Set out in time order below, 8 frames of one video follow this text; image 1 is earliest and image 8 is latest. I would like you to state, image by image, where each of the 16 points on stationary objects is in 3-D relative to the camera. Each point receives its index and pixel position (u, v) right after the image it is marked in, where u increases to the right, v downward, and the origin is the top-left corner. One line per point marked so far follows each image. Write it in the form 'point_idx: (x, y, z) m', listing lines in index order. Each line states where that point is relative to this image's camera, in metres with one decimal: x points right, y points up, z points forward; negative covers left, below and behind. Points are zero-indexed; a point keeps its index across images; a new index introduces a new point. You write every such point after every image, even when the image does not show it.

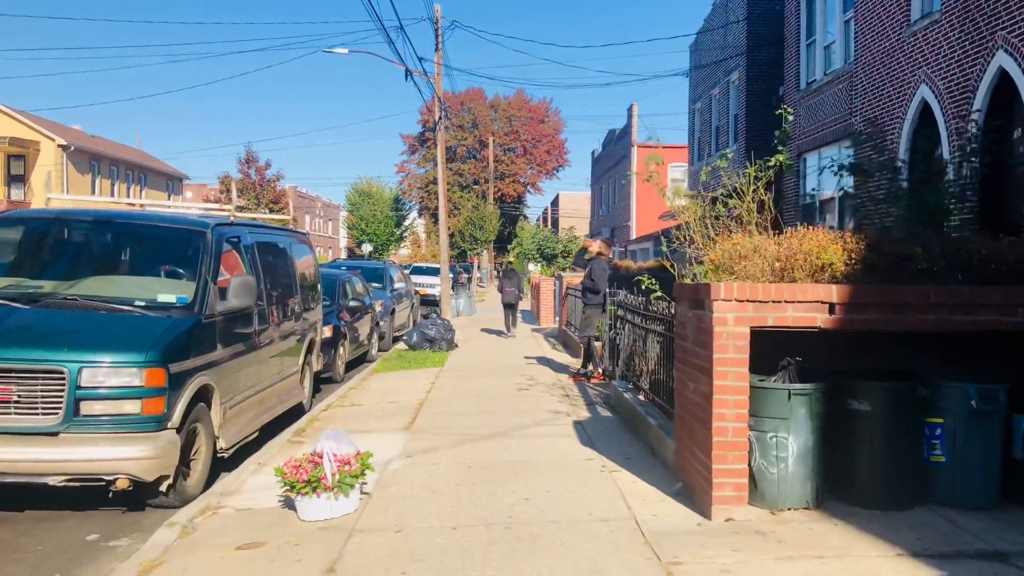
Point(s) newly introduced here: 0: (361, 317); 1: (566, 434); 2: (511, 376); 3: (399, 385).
0: (-2.7, -0.5, +14.5) m
1: (+0.5, -1.4, +7.7) m
2: (0.0, -1.2, +11.6) m
3: (-1.6, -1.3, +11.3) m
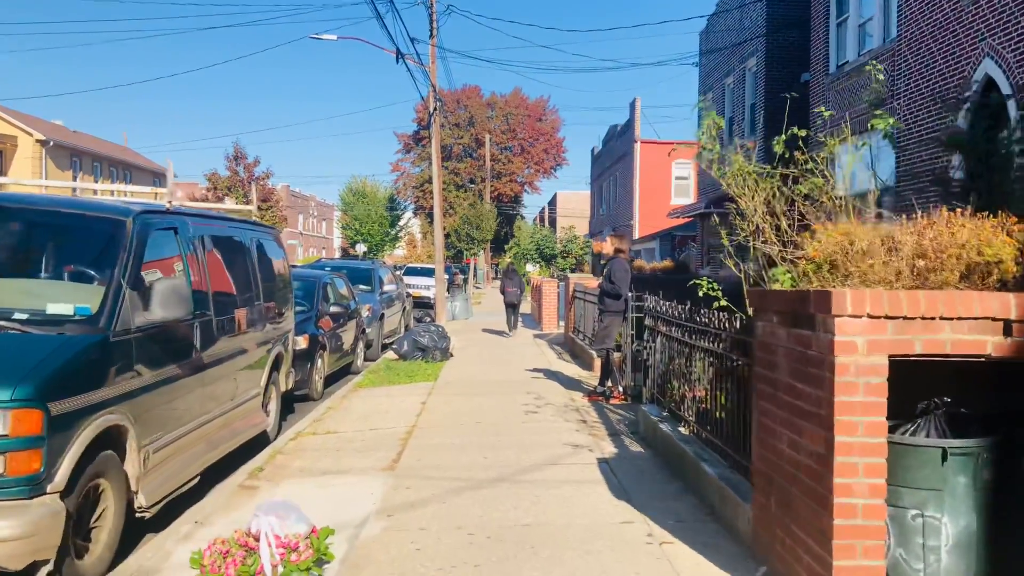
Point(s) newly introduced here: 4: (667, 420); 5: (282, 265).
0: (-2.6, -0.6, +12.9) m
1: (+0.6, -1.4, +6.1) m
2: (0.0, -1.3, +9.9) m
3: (-1.5, -1.4, +9.7) m
4: (+1.3, -1.1, +6.9) m
5: (-2.6, +0.3, +9.2) m
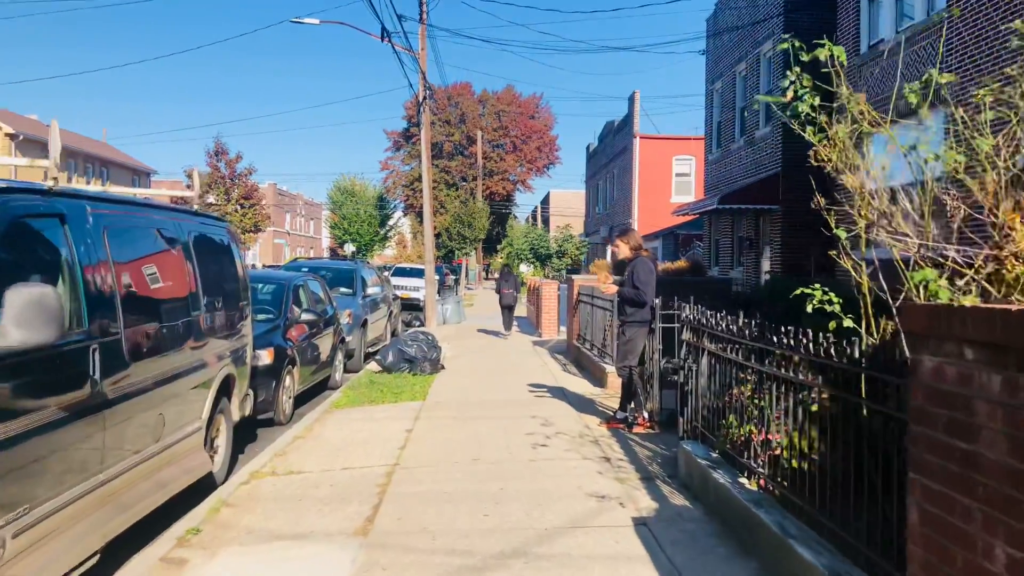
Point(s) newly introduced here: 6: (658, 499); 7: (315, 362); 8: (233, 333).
0: (-2.6, -0.6, +11.3) m
1: (+0.6, -1.5, +4.6) m
2: (+0.1, -1.3, +8.4) m
3: (-1.5, -1.4, +8.1) m
4: (+1.4, -1.1, +5.3) m
5: (-2.6, +0.2, +7.6) m
6: (+1.0, -1.4, +5.5) m
7: (-2.6, -1.0, +11.0) m
8: (-2.5, -0.4, +7.4) m
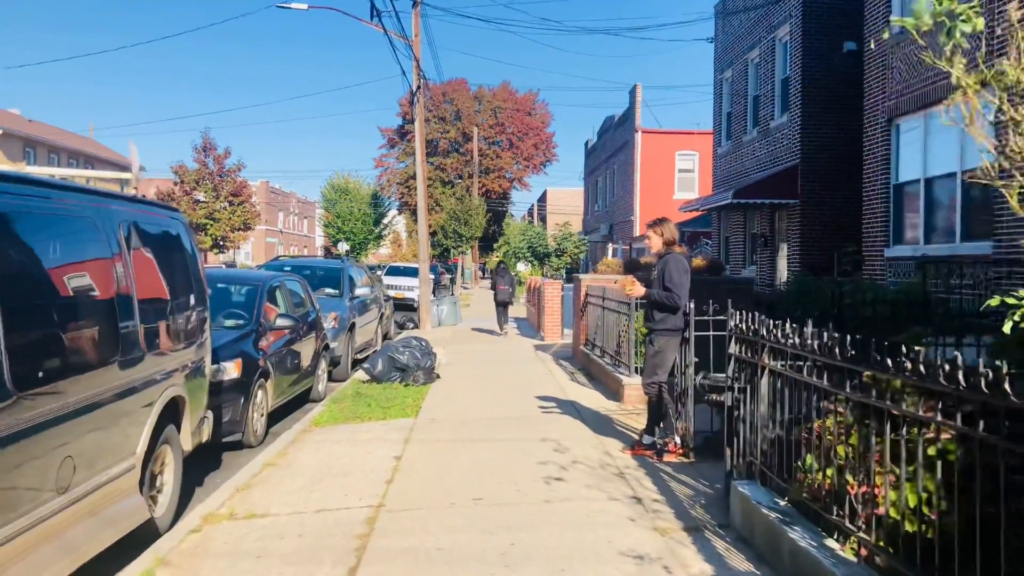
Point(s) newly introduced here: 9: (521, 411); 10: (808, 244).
0: (-2.6, -0.6, +10.1) m
1: (+0.7, -1.5, +3.4) m
2: (+0.1, -1.3, +7.2) m
3: (-1.4, -1.5, +6.9) m
4: (+1.4, -1.2, +4.1) m
5: (-2.5, +0.2, +6.4) m
6: (+1.0, -1.4, +4.4) m
7: (-2.6, -1.0, +9.8) m
8: (-2.4, -0.4, +6.1) m
9: (+0.1, -1.3, +8.7) m
10: (+6.1, +0.9, +16.9) m
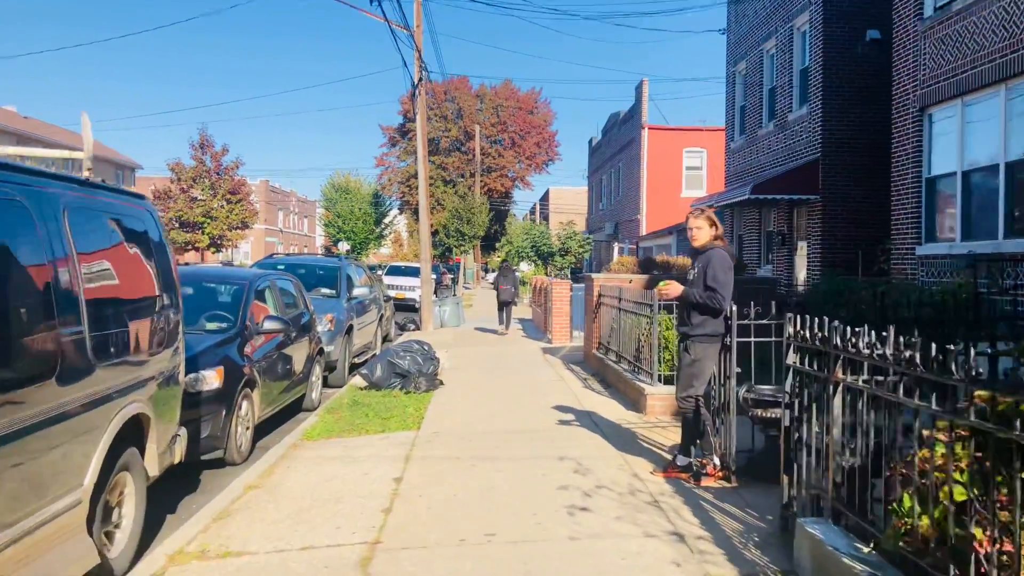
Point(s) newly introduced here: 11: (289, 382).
0: (-2.5, -0.6, +9.3) m
1: (+0.8, -1.5, +2.6) m
2: (+0.2, -1.3, +6.4) m
3: (-1.3, -1.5, +6.1) m
4: (+1.5, -1.2, +3.3) m
5: (-2.4, +0.2, +5.6) m
6: (+1.2, -1.4, +3.5) m
7: (-2.5, -1.0, +9.0) m
8: (-2.3, -0.4, +5.3) m
9: (+0.2, -1.3, +7.9) m
10: (+6.2, +0.9, +16.1) m
11: (-2.5, -1.0, +9.2) m
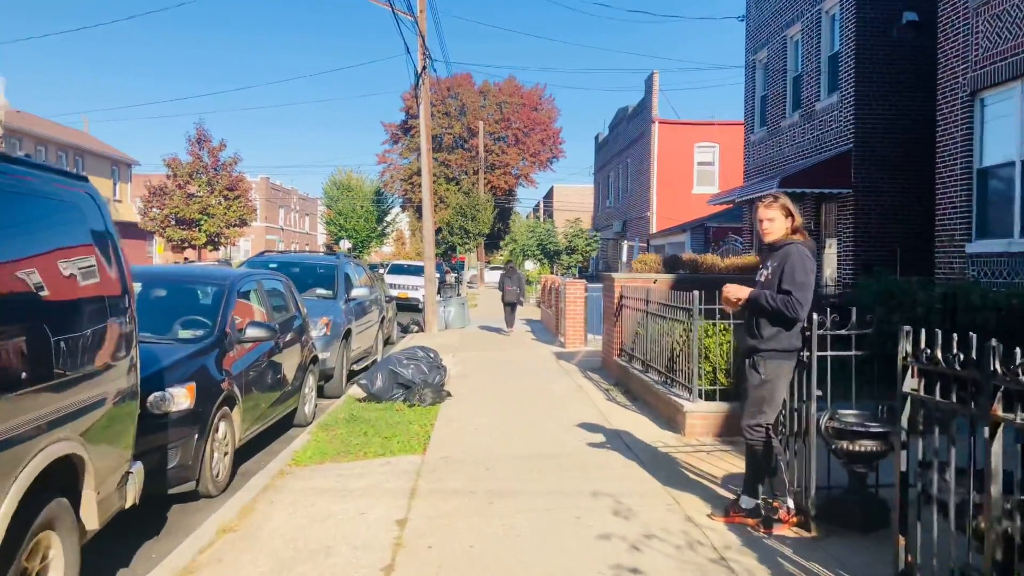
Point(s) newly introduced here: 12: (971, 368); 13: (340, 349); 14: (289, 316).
0: (-2.3, -0.6, +8.3) m
1: (+1.0, -1.5, +1.5) m
2: (+0.4, -1.3, +5.3) m
3: (-1.1, -1.5, +5.1) m
4: (+1.7, -1.2, +2.3) m
5: (-2.3, +0.2, +4.6) m
6: (+1.3, -1.5, +2.5) m
7: (-2.3, -1.0, +8.0) m
8: (-2.1, -0.4, +4.3) m
9: (+0.4, -1.3, +6.8) m
10: (+6.4, +0.9, +15.0) m
11: (-2.3, -1.1, +8.2) m
12: (+1.7, -0.3, +3.1) m
13: (-2.2, -0.8, +10.5) m
14: (-2.3, -0.3, +8.8) m
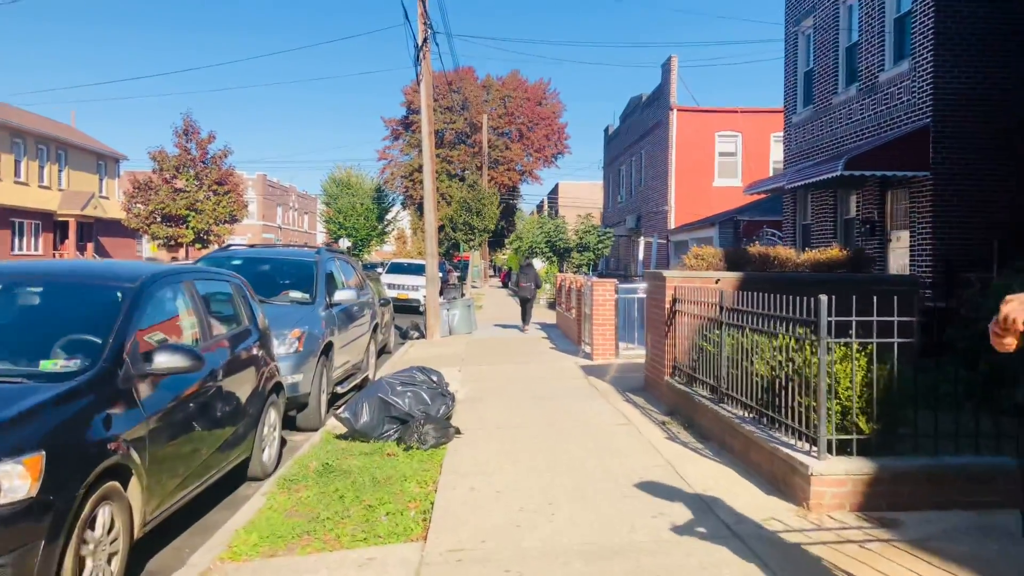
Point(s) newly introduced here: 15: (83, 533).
0: (-2.0, -0.7, +6.0) m
1: (+1.2, -1.5, -0.8) m
2: (+0.6, -1.4, +3.0) m
3: (-0.9, -1.5, +2.8) m
4: (+1.9, -1.2, 0.0) m
5: (-2.0, +0.2, +2.3) m
6: (+1.5, -1.5, +0.2) m
7: (-2.1, -1.0, +5.7) m
8: (-1.9, -0.5, +2.0) m
9: (+0.6, -1.3, +4.5) m
10: (+6.6, +0.9, +12.7) m
11: (-2.1, -1.1, +5.9) m
12: (+2.0, -0.3, +0.8) m
13: (-1.9, -0.8, +8.2) m
14: (-2.1, -0.3, +6.5) m
15: (-2.0, -1.1, +3.8) m
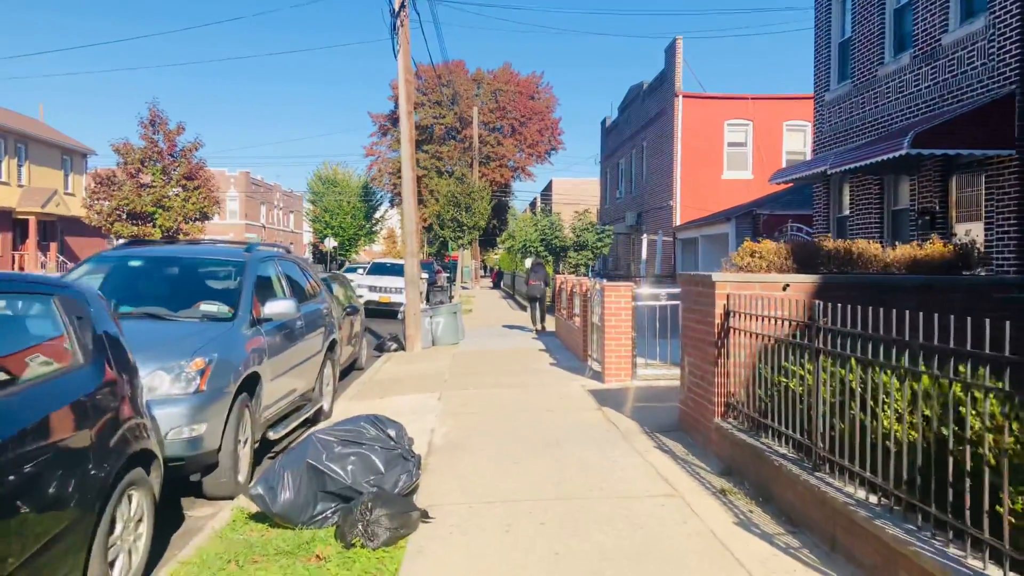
0: (-2.1, -0.7, +3.6) m
1: (+1.3, -1.6, -3.1) m
2: (+0.6, -1.4, +0.7) m
3: (-0.9, -1.6, +0.4) m
4: (+2.0, -1.3, -2.3) m
5: (-2.0, +0.1, -0.1) m
6: (+1.6, -1.6, -2.1) m
7: (-2.1, -1.1, +3.3) m
8: (-1.9, -0.5, -0.4) m
9: (+0.6, -1.4, +2.2) m
10: (+6.5, +0.8, +10.4) m
11: (-2.1, -1.2, +3.5) m
12: (+2.0, -0.4, -1.5) m
13: (-2.0, -0.9, +5.8) m
14: (-2.1, -0.4, +4.1) m
15: (-2.0, -1.2, +1.4) m
